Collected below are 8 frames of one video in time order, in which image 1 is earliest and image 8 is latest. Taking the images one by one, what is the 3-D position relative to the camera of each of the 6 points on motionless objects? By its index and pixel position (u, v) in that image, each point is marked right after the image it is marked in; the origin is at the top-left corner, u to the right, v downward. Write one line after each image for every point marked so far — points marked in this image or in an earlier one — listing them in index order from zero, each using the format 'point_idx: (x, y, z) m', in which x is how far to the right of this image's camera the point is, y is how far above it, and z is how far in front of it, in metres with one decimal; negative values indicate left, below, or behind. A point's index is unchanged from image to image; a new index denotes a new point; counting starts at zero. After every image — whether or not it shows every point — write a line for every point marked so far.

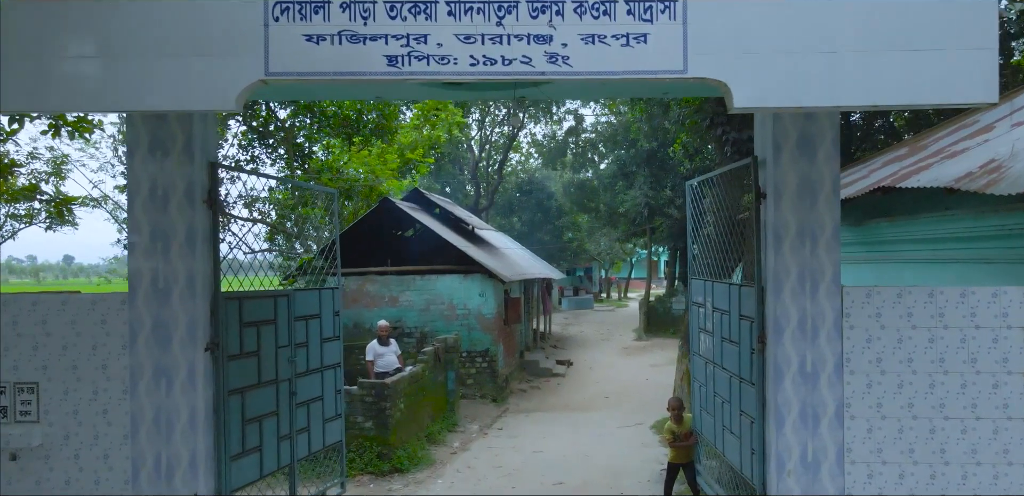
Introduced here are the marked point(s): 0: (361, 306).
0: (-2.6, -1.0, +10.4) m
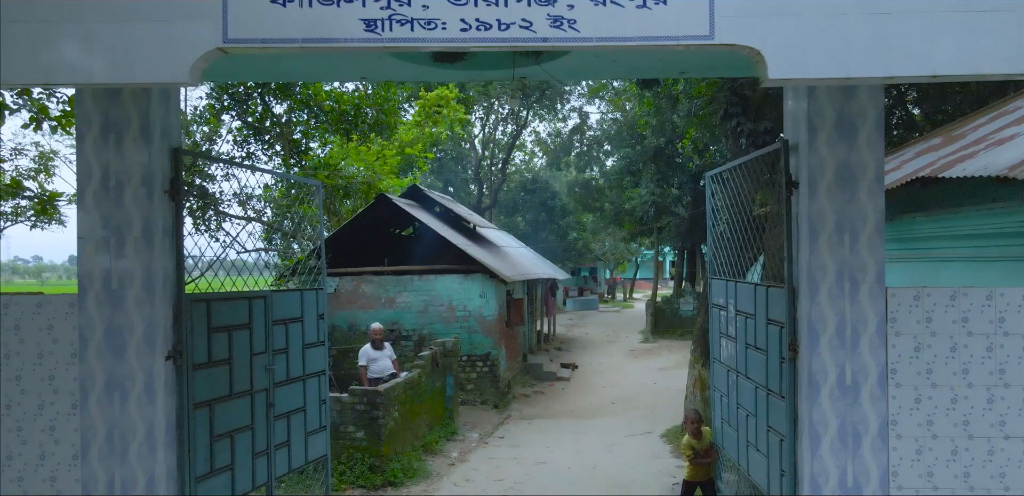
0: (-2.6, -1.0, +10.0) m
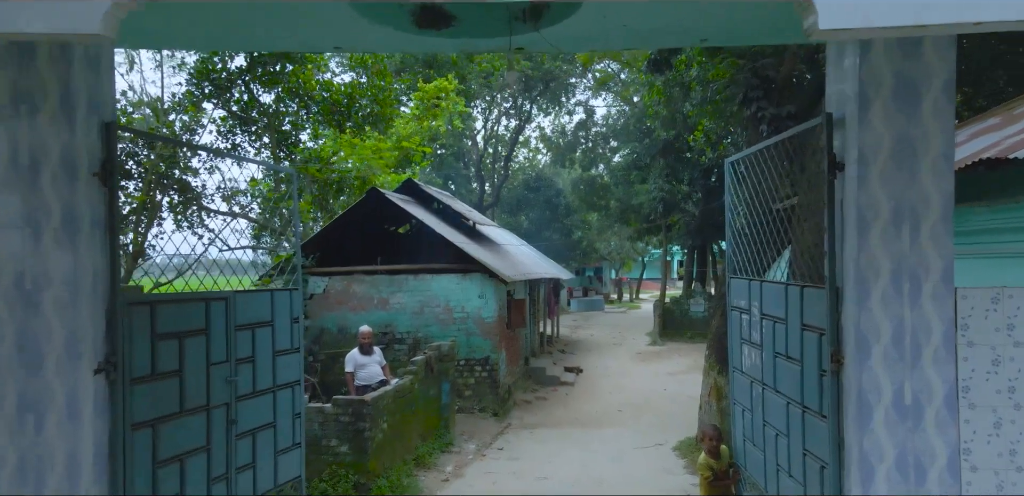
0: (-2.6, -0.9, +9.5) m
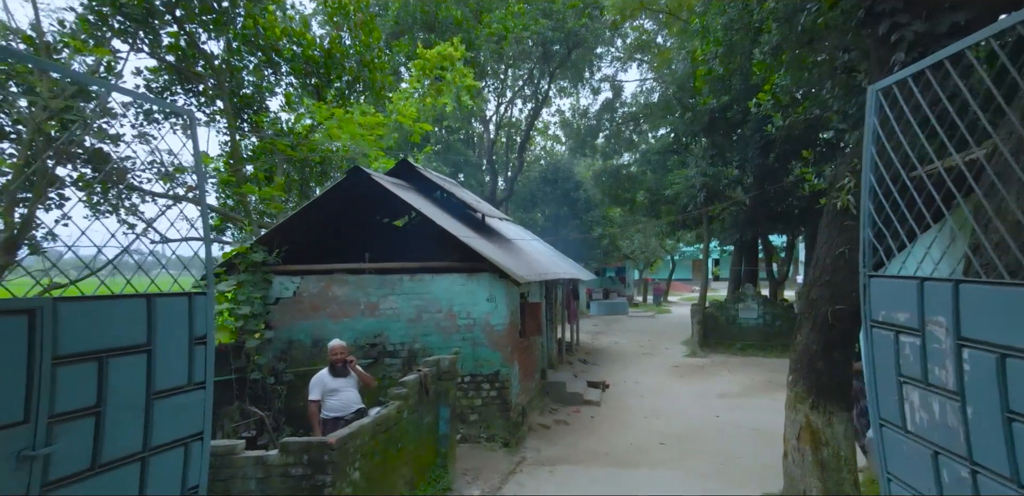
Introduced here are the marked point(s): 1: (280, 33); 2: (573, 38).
0: (-2.4, -0.8, +7.8) m
1: (-4.0, +3.7, +10.7) m
2: (+1.7, +6.1, +18.1) m
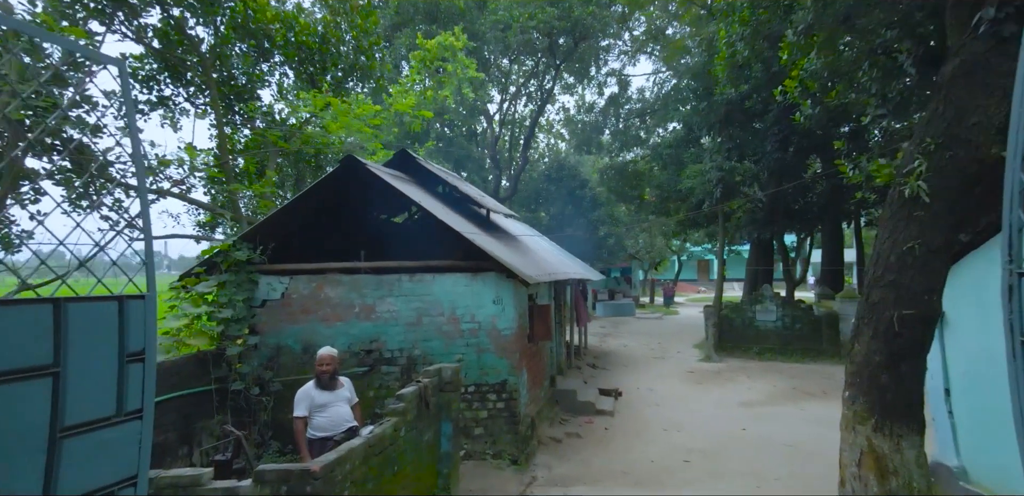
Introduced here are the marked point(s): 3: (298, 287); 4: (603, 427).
0: (-2.3, -0.8, +7.1) m
1: (-3.8, +3.7, +10.0) m
2: (+1.8, +6.1, +17.4) m
3: (-2.5, -0.5, +7.1) m
4: (+1.3, -2.6, +8.9) m
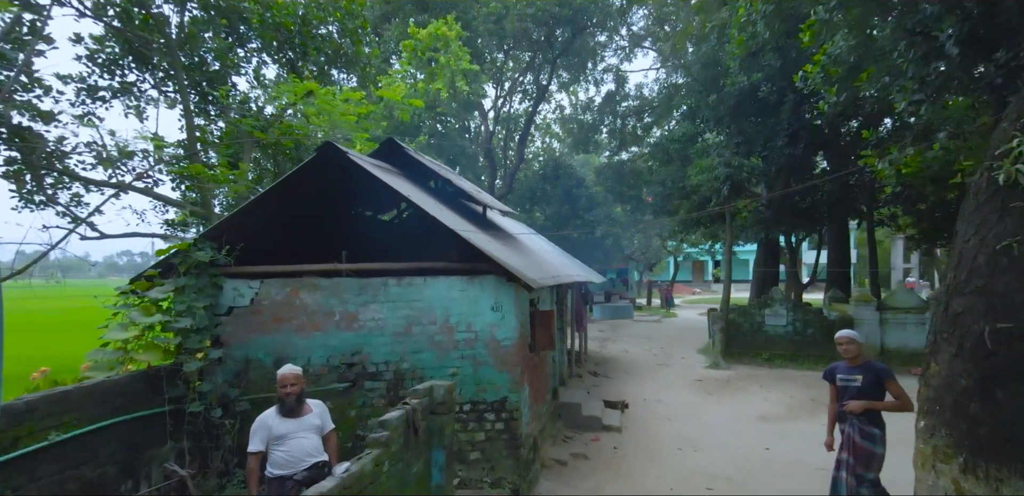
0: (-2.3, -0.8, +6.3) m
1: (-3.9, +3.7, +9.1) m
2: (+1.7, +6.1, +16.6) m
3: (-2.5, -0.5, +6.3) m
4: (+1.3, -2.6, +8.1) m
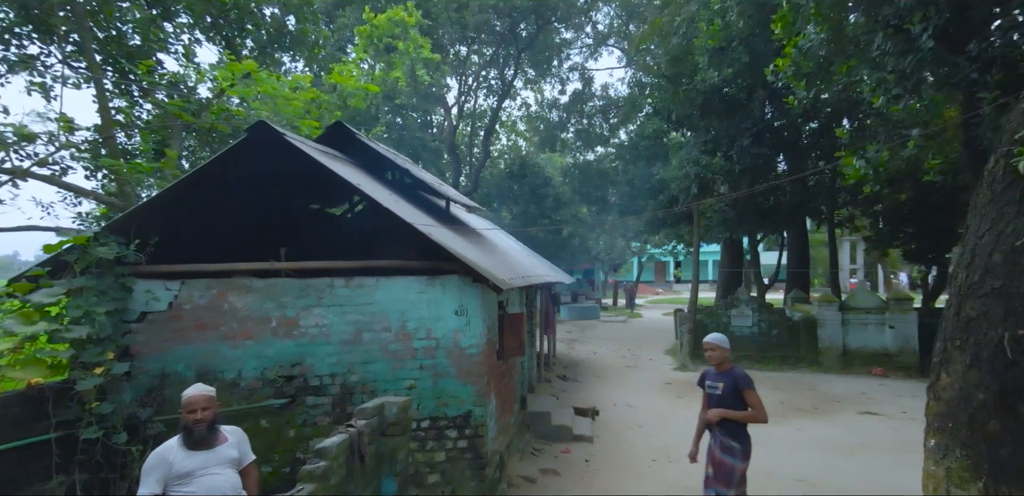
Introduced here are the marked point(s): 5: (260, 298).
0: (-2.6, -0.8, +5.4) m
1: (-4.3, +3.8, +8.2) m
2: (+0.8, +6.1, +15.9) m
3: (-2.8, -0.4, +5.4) m
4: (+0.9, -2.5, +7.5) m
5: (-2.2, -0.4, +5.4) m
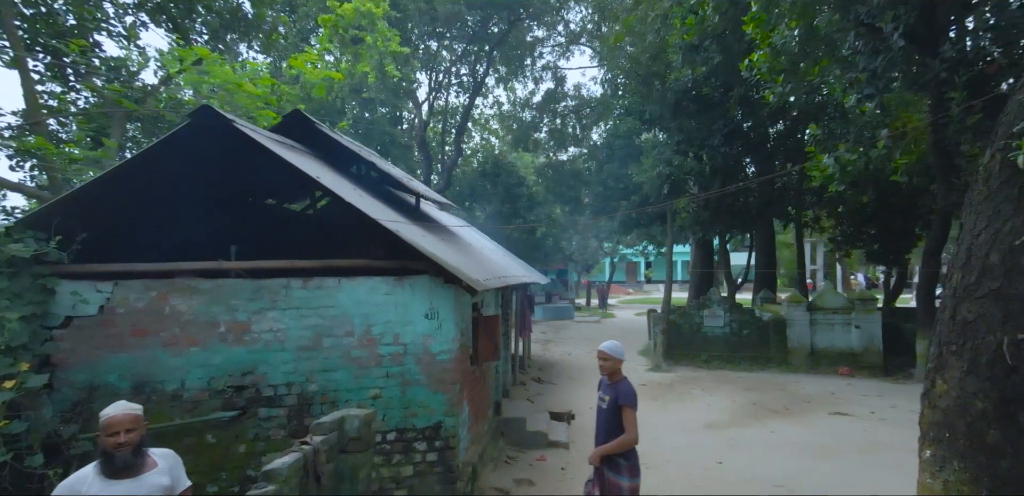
0: (-2.8, -0.8, +4.9) m
1: (-4.7, +3.8, +7.6) m
2: (+0.1, +6.1, +15.5) m
3: (-3.0, -0.4, +4.9) m
4: (+0.5, -2.5, +7.1) m
5: (-2.4, -0.4, +4.9) m
